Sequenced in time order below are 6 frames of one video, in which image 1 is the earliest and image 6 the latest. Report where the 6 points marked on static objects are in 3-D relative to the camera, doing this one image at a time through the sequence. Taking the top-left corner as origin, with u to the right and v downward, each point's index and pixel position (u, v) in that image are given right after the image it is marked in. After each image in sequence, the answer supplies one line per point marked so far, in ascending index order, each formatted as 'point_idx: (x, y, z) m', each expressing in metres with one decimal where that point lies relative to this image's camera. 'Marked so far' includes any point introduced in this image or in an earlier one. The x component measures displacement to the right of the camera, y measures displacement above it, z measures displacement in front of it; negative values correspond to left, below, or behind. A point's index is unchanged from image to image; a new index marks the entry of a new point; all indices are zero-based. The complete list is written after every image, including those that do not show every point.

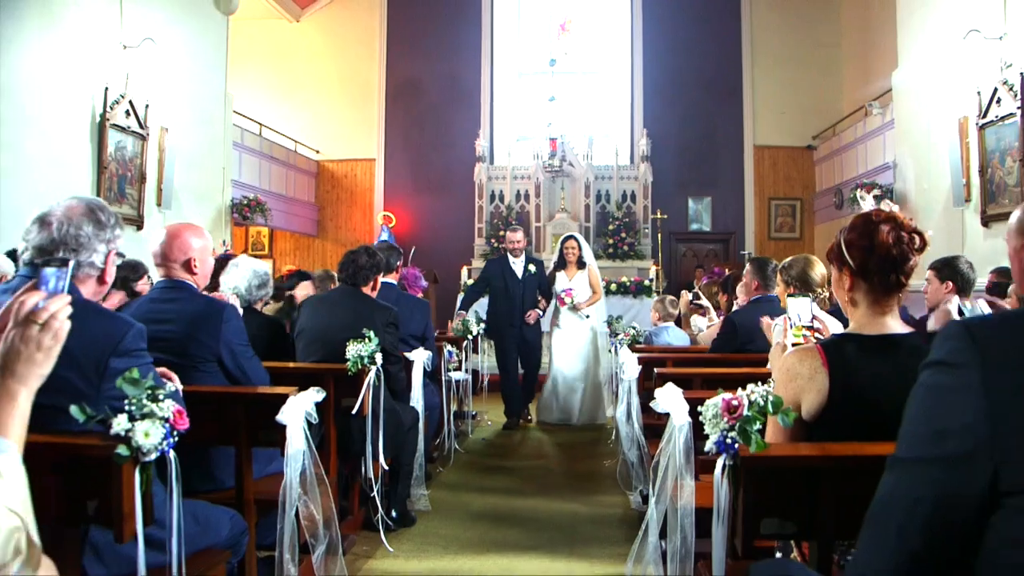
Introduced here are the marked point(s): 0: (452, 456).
0: (-0.4, -1.2, +5.3) m
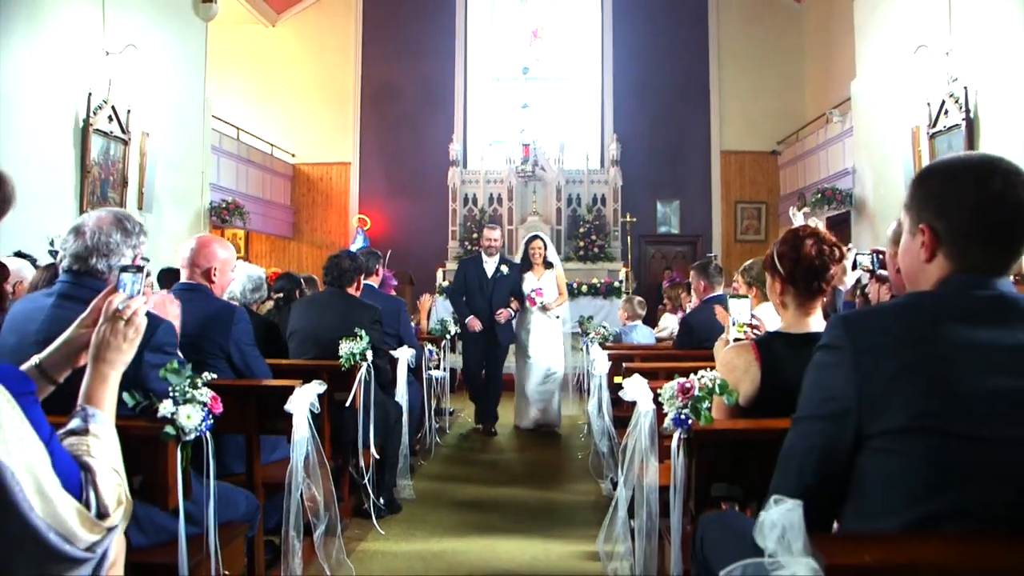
0: (-0.6, -1.2, +5.6) m
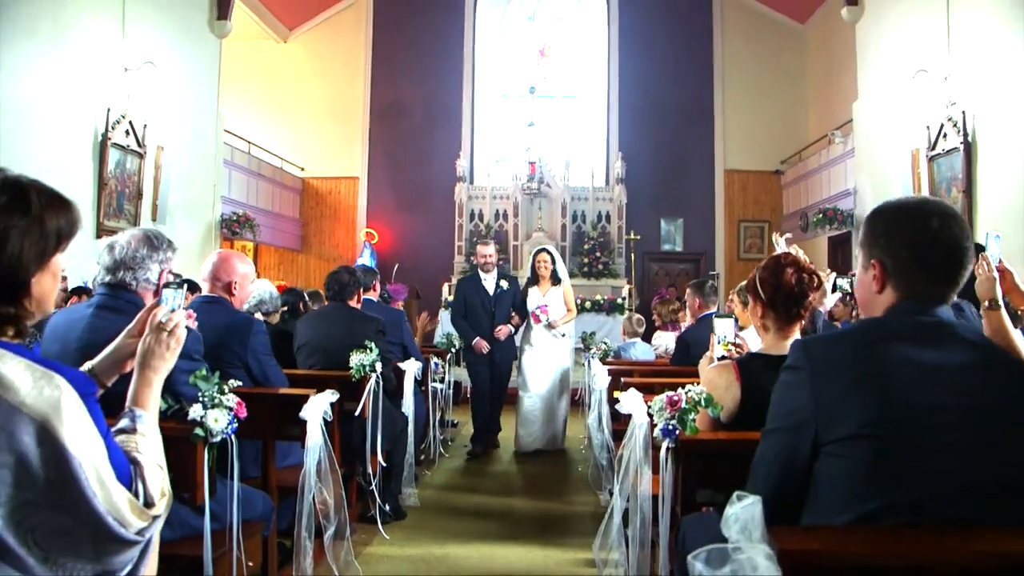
0: (-0.6, -1.3, +5.7) m
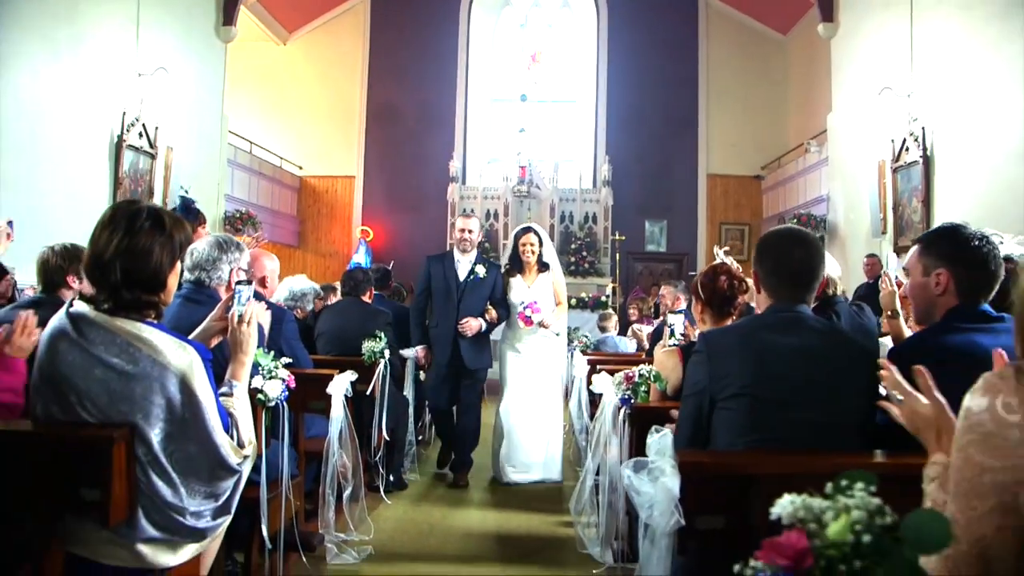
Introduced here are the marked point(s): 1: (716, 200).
0: (-0.6, -1.3, +6.3) m
1: (+3.8, +1.7, +14.6) m
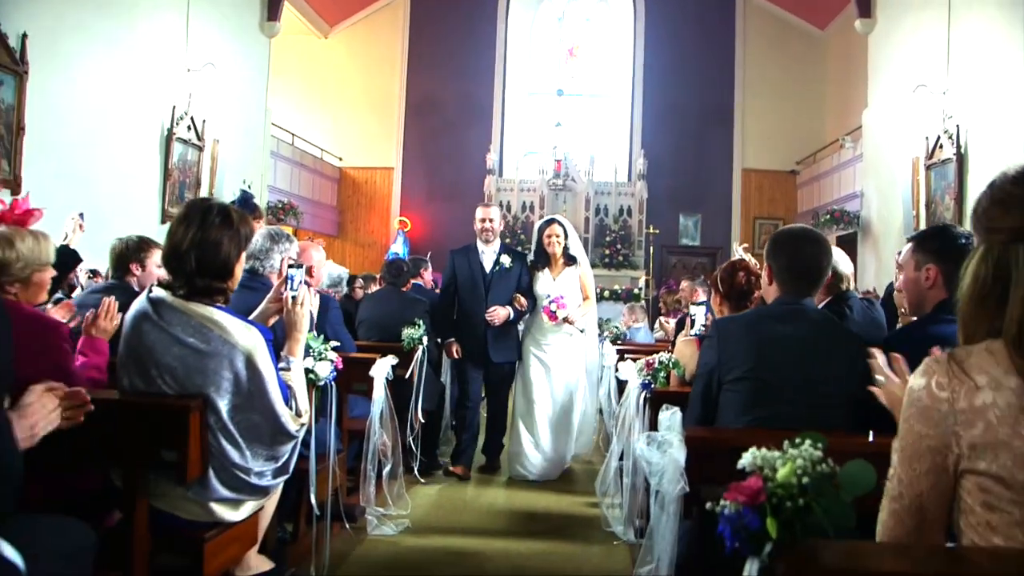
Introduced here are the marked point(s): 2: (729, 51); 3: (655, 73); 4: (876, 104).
0: (-0.4, -1.2, +6.6) m
1: (+4.5, +1.8, +14.6) m
2: (+4.1, +4.5, +14.7) m
3: (+2.7, +4.1, +14.8) m
4: (+5.1, +2.6, +10.8) m
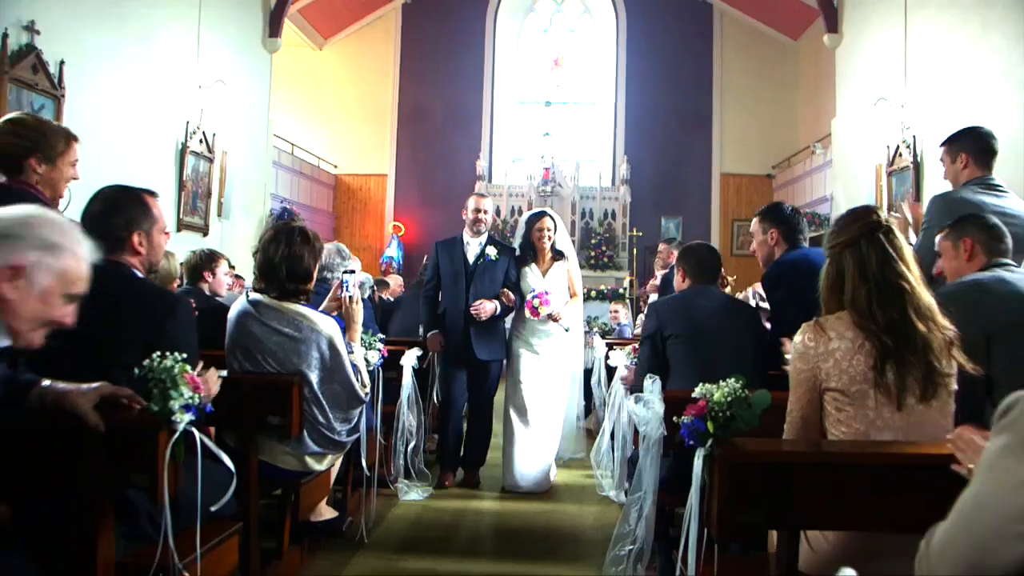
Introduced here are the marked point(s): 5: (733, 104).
0: (-0.4, -1.2, +7.3) m
1: (+4.3, +1.8, +15.4) m
2: (+3.9, +4.5, +15.5) m
3: (+2.5, +4.1, +15.6) m
4: (+5.0, +2.6, +11.6) m
5: (+4.4, +3.6, +15.4) m
